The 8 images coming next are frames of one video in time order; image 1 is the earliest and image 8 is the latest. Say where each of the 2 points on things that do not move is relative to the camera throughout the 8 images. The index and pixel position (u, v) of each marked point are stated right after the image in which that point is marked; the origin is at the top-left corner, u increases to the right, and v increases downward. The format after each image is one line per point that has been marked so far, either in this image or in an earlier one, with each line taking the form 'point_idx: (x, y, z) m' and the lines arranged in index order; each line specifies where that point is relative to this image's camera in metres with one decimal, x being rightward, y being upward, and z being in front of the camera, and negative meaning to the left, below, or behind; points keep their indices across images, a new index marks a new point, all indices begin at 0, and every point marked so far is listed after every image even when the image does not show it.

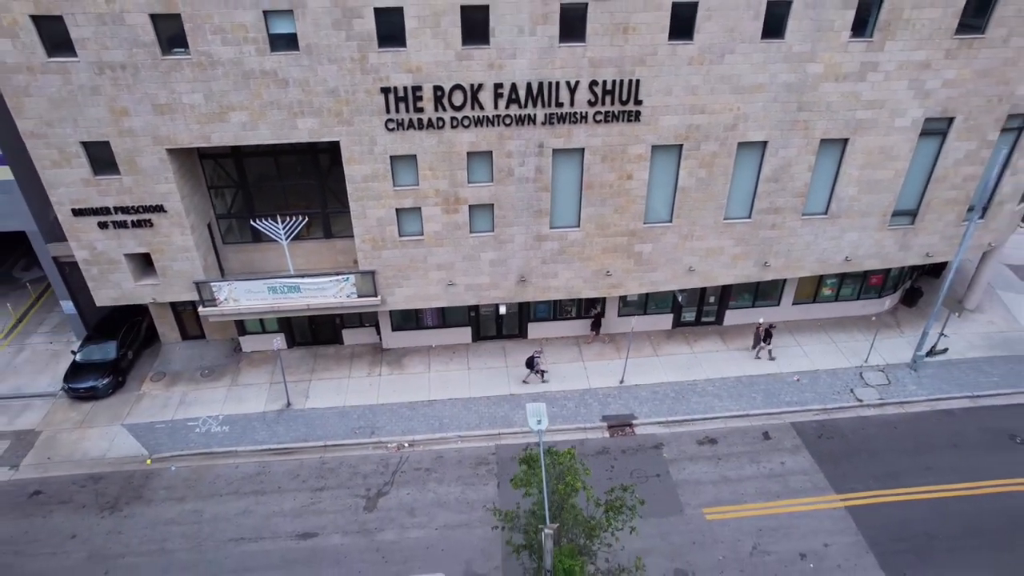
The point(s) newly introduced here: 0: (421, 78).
0: (-2.2, +5.0, +16.2) m
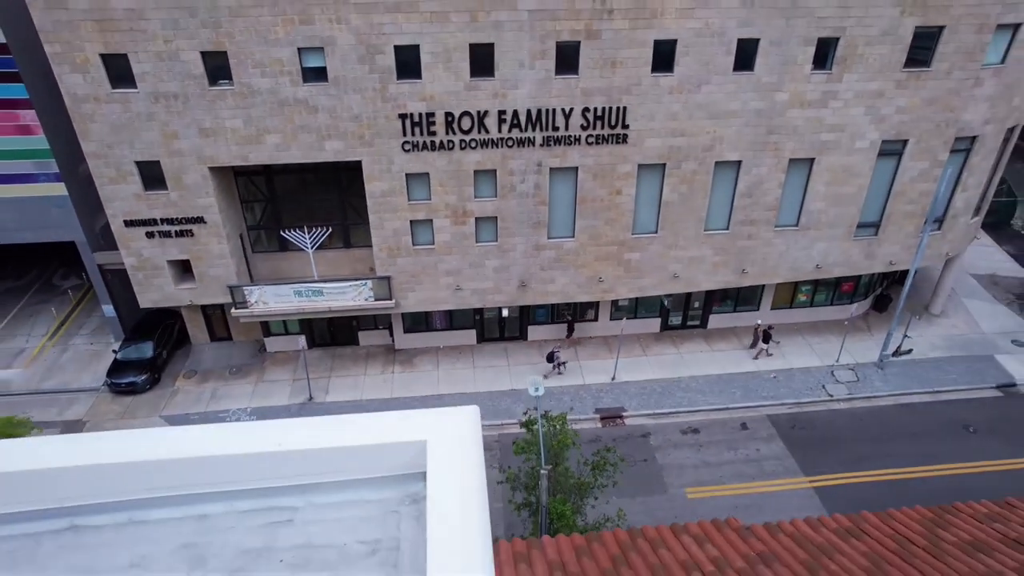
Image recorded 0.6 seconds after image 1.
0: (-2.1, +5.0, +18.5) m
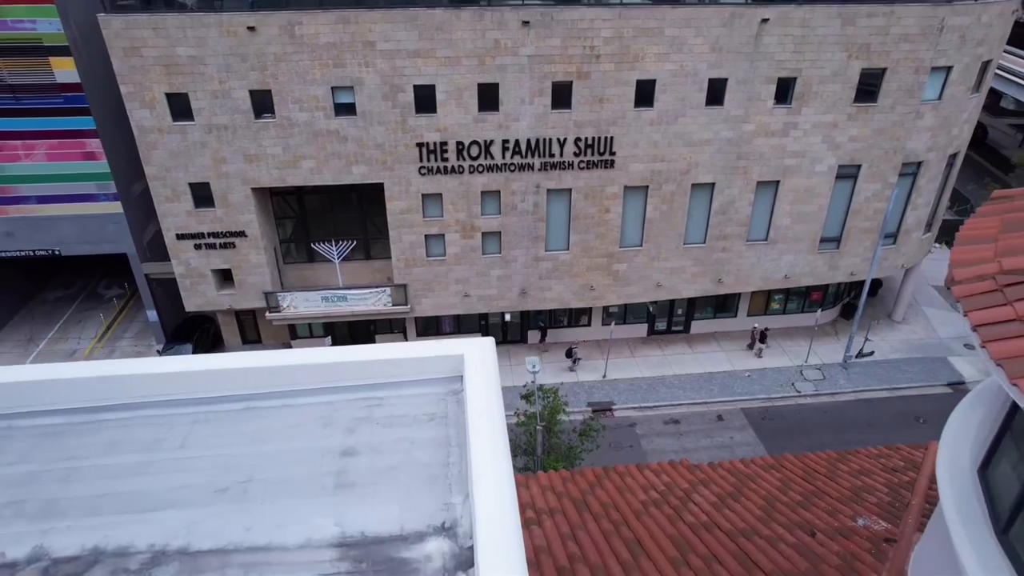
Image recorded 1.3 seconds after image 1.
0: (-2.0, +4.8, +21.4) m
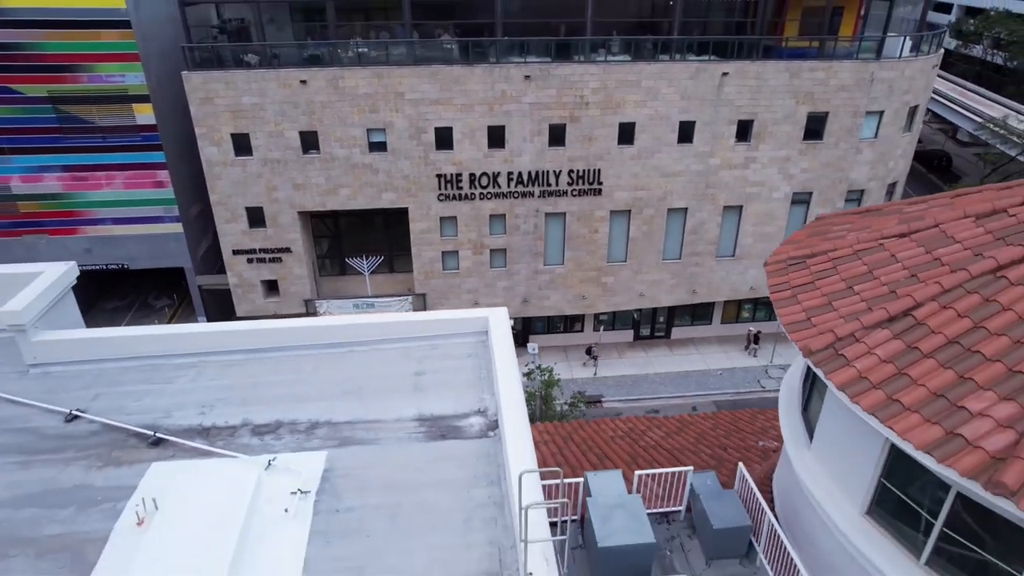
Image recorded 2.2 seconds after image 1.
0: (-1.9, +4.6, +25.7) m
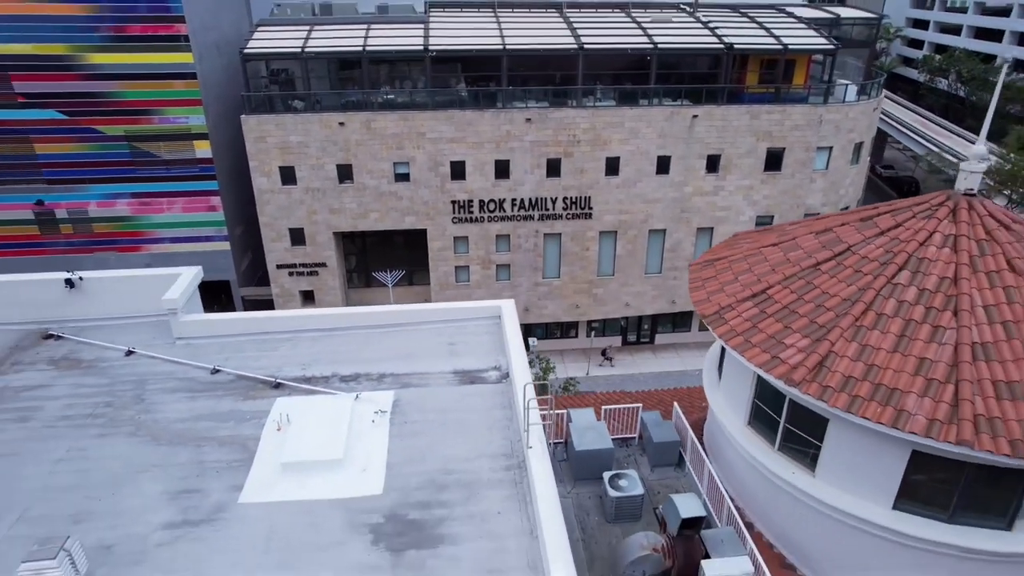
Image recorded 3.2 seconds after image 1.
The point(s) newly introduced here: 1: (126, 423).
0: (-1.8, +4.2, +30.2) m
1: (-7.0, -2.4, +12.2) m
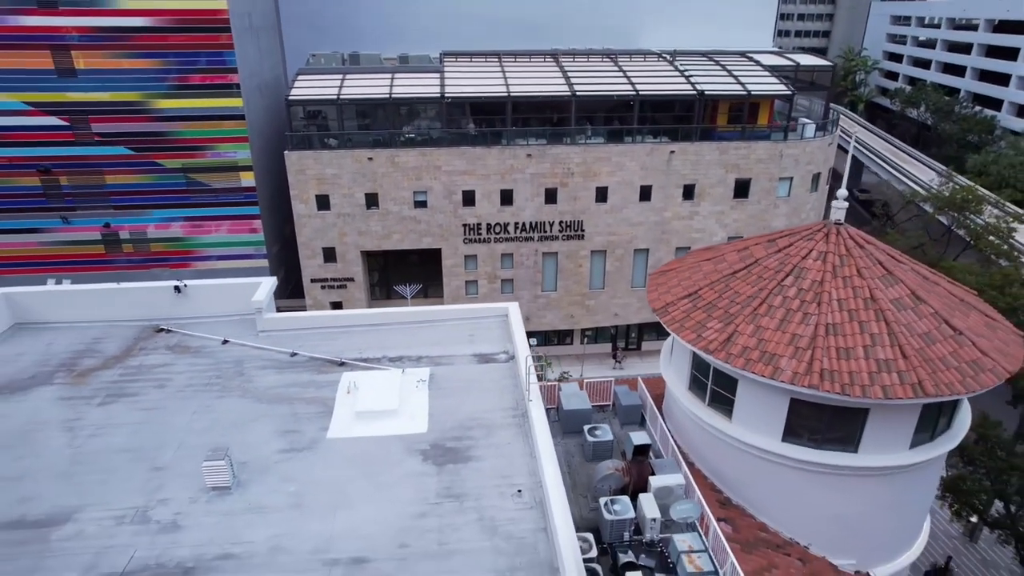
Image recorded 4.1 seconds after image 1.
0: (-1.6, +3.6, +34.9) m
1: (-6.8, -2.5, +16.7) m
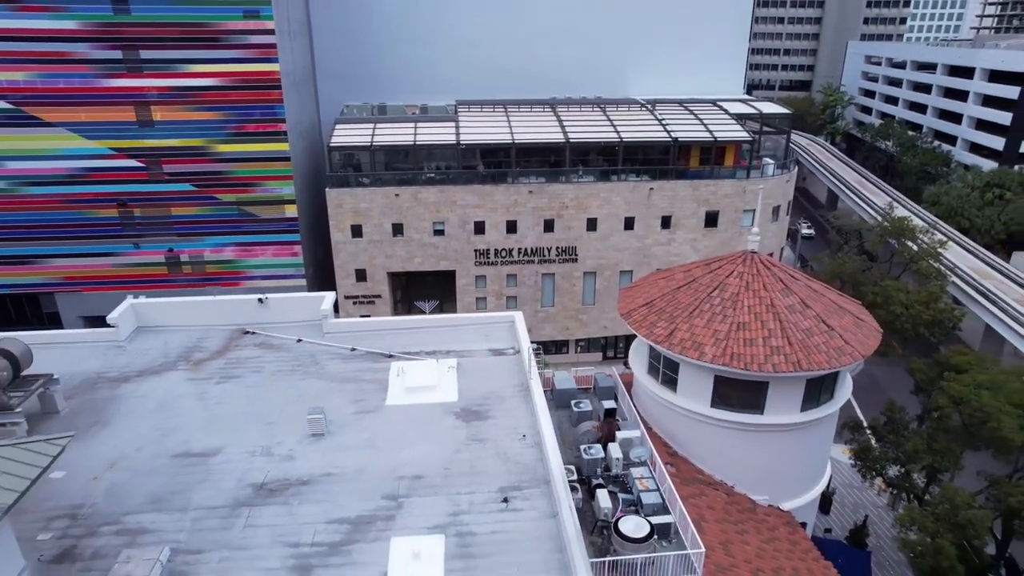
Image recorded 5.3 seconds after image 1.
0: (-1.4, +2.6, +40.9) m
1: (-6.6, -2.8, +22.6) m
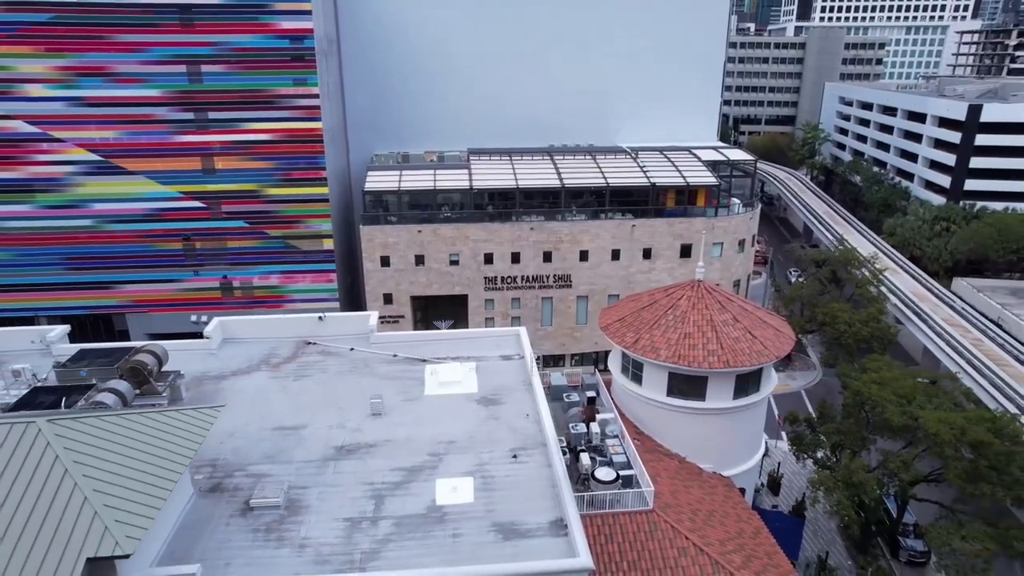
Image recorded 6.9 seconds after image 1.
0: (-1.1, +1.1, +48.0) m
1: (-6.4, -3.7, +29.5) m
